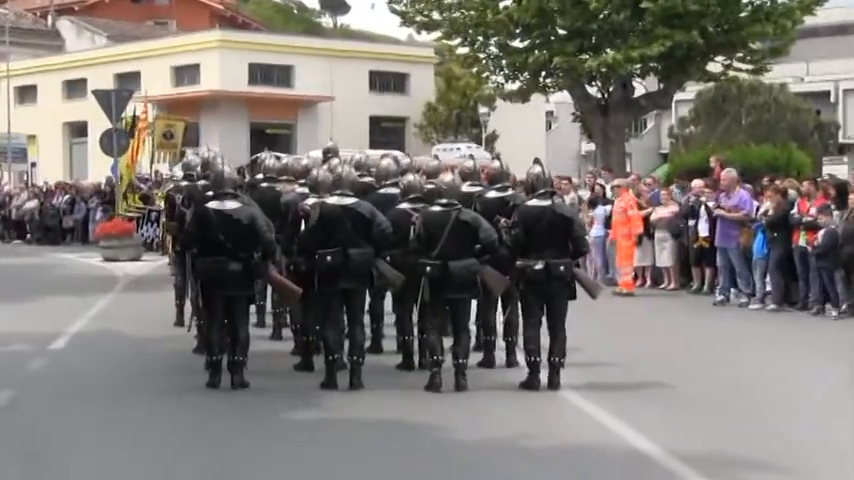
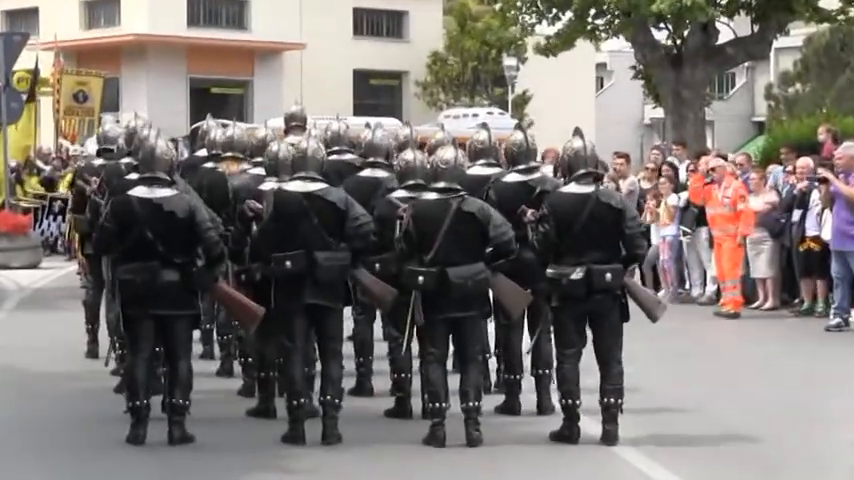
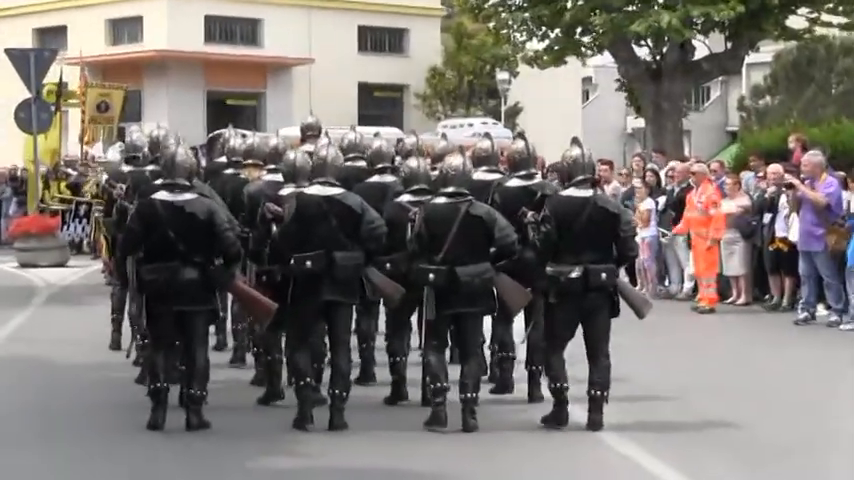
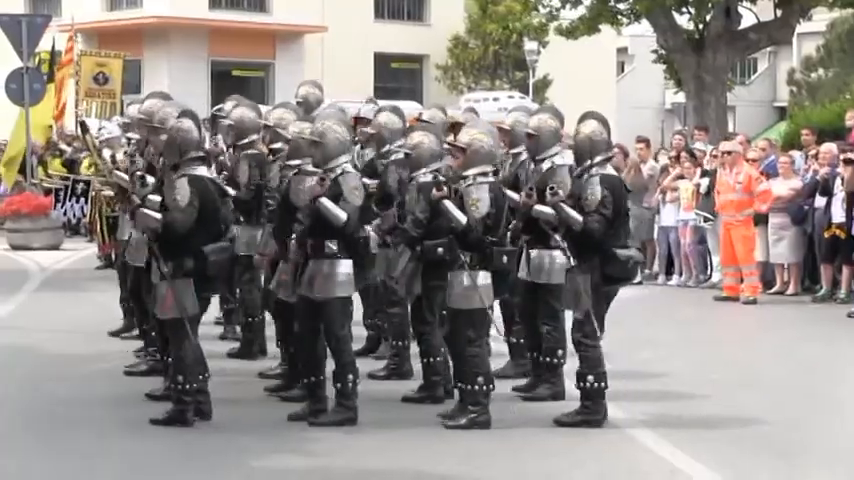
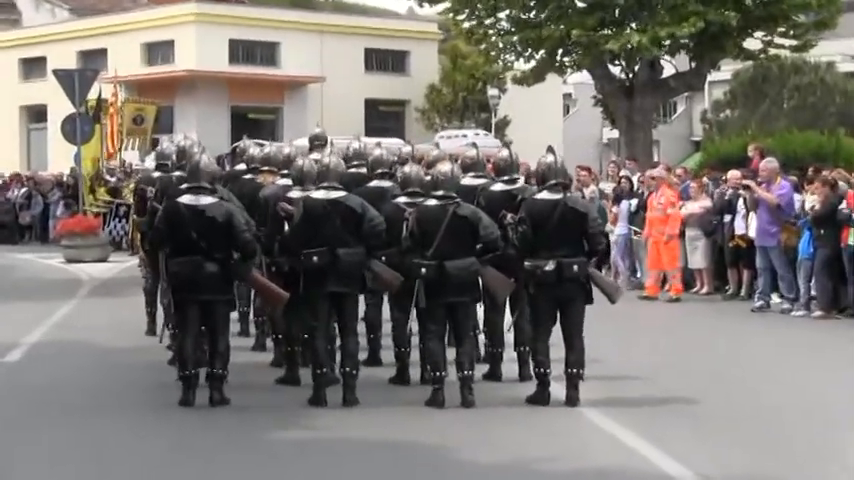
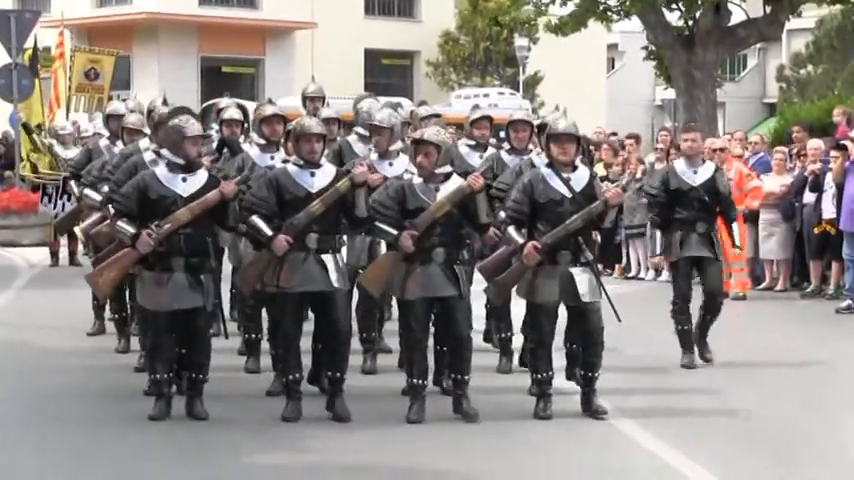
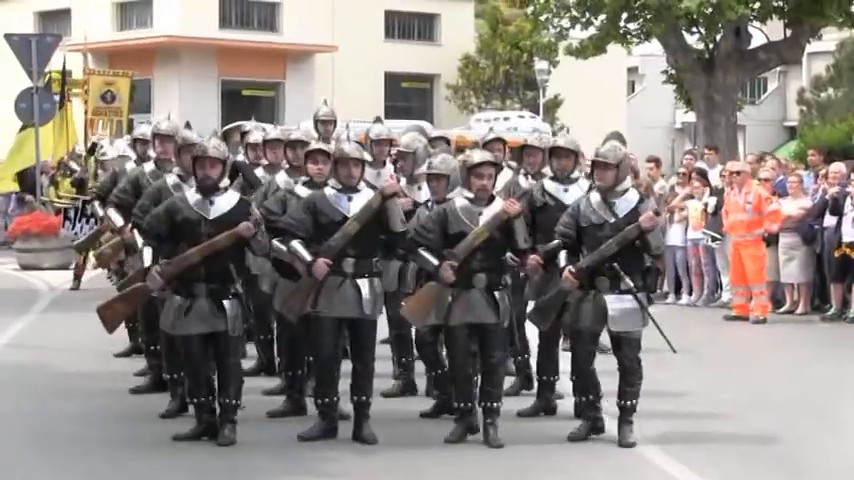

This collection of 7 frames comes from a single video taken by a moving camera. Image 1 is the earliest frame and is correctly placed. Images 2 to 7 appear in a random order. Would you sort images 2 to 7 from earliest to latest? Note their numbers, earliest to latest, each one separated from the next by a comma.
5, 3, 2, 4, 7, 6
